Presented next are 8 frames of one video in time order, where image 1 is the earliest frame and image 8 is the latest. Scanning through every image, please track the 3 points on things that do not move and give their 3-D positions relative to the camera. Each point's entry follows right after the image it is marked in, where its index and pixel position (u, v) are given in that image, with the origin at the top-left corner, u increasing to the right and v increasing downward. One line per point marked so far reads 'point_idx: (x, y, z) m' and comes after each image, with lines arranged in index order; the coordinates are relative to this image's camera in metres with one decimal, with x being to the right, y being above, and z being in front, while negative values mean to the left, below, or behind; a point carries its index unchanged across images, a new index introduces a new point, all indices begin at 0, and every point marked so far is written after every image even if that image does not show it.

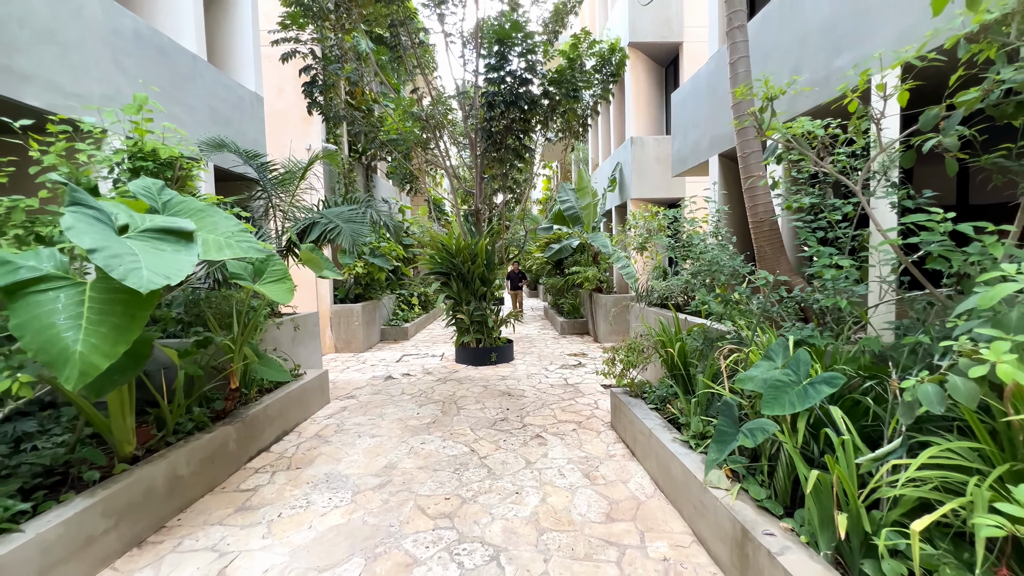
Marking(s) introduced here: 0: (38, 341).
0: (-2.0, -0.2, +1.8) m
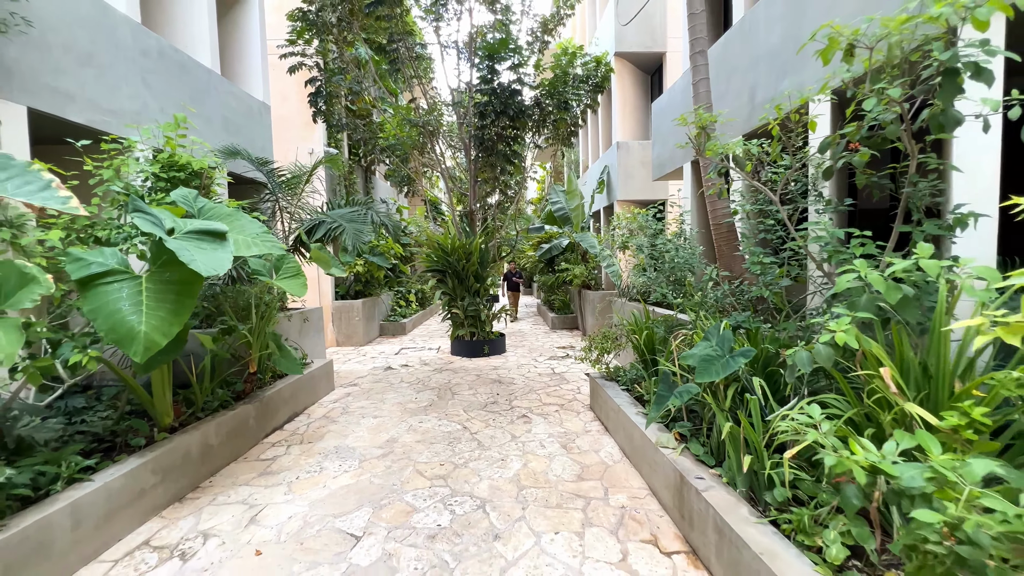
0: (-2.1, -0.2, +2.2) m
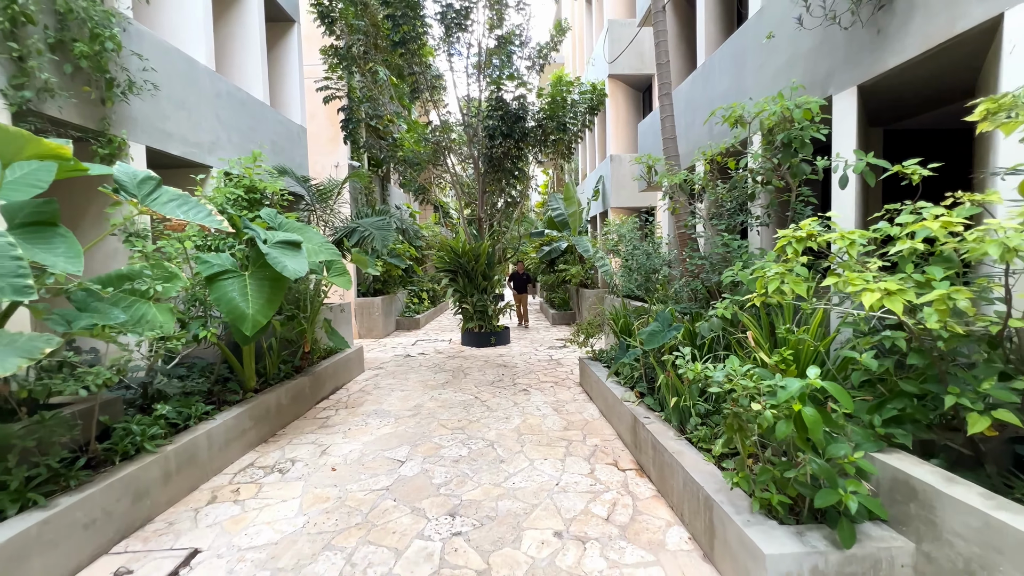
0: (-2.1, -0.2, +3.1) m
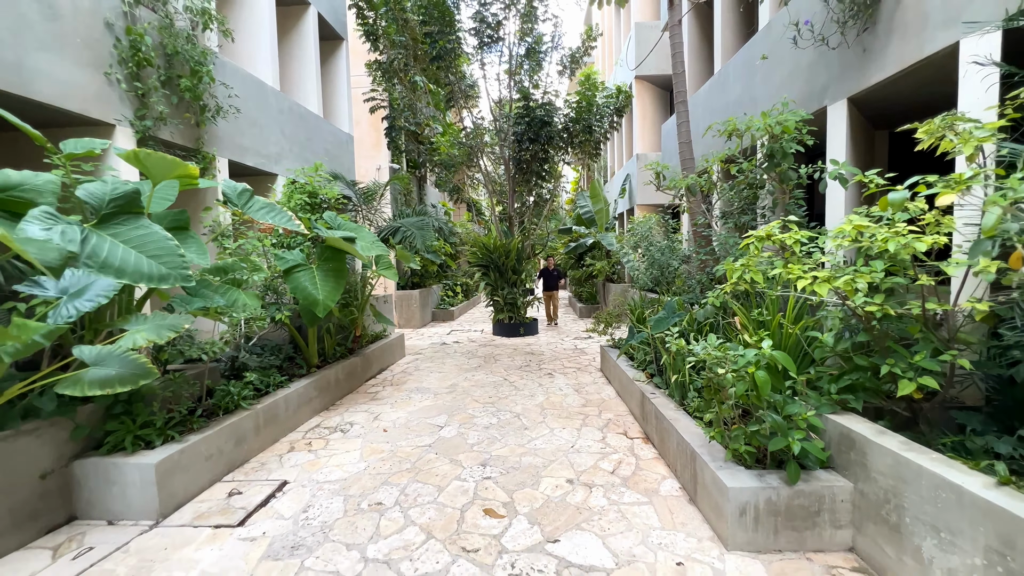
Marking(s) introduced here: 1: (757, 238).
0: (-1.9, -0.1, +3.8) m
1: (+1.4, +0.3, +2.5) m
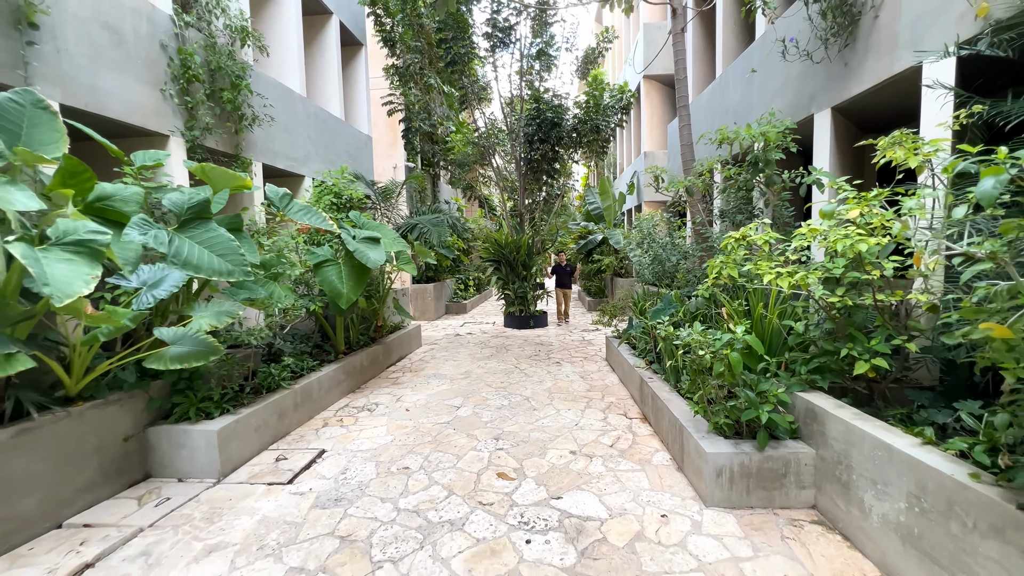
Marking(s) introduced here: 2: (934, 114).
0: (-1.8, 0.0, +4.2) m
1: (+1.4, +0.3, +2.8) m
2: (+2.4, +1.0, +2.5) m
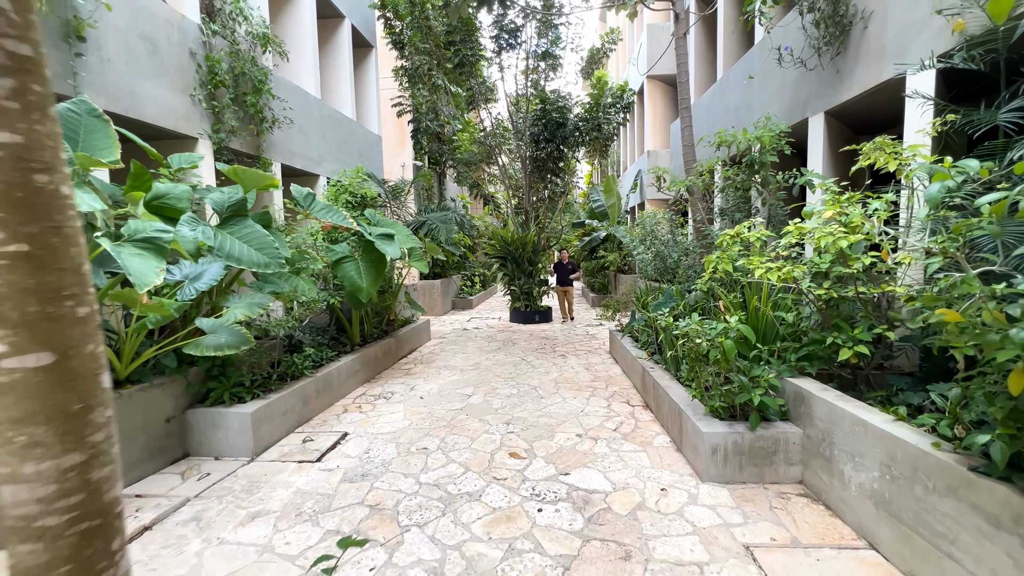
0: (-1.7, +0.1, +4.4) m
1: (+1.5, +0.4, +3.0) m
2: (+2.5, +1.0, +2.7) m
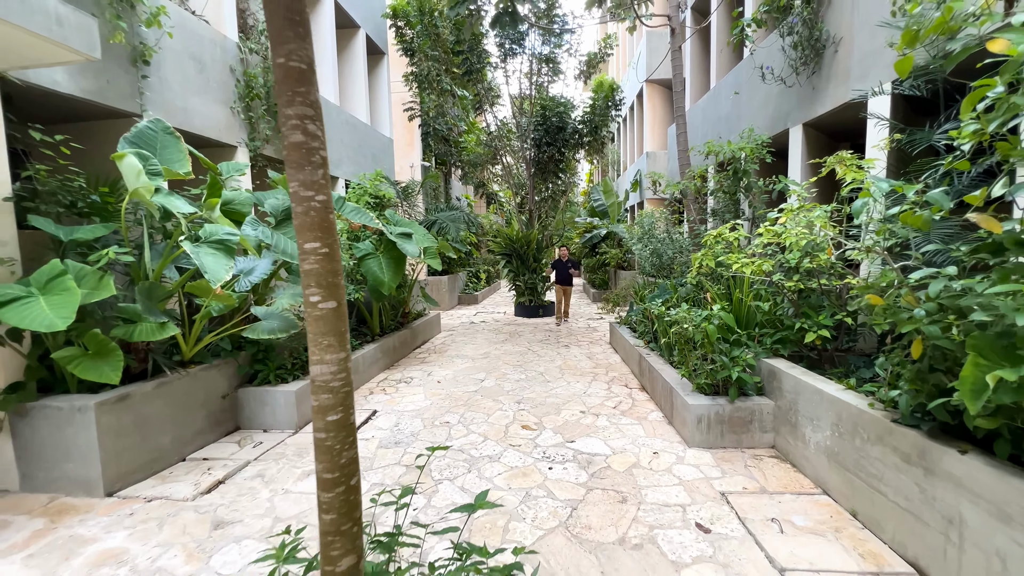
0: (-1.6, +0.1, +4.9) m
1: (+1.6, +0.4, +3.4) m
2: (+2.6, +1.1, +3.1) m
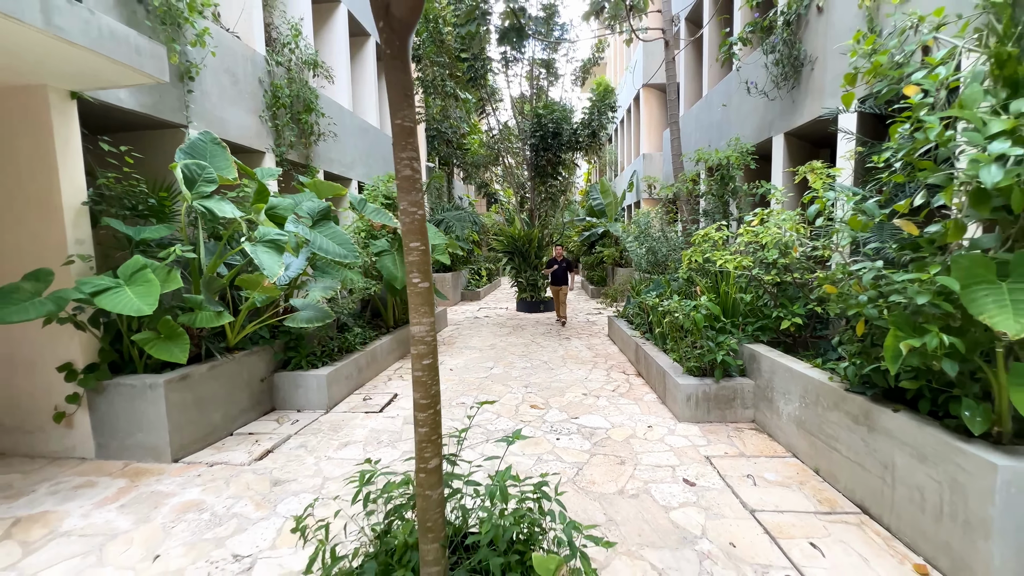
0: (-1.5, +0.2, +5.2) m
1: (+1.7, +0.5, +3.8) m
2: (+2.7, +1.1, +3.5) m
